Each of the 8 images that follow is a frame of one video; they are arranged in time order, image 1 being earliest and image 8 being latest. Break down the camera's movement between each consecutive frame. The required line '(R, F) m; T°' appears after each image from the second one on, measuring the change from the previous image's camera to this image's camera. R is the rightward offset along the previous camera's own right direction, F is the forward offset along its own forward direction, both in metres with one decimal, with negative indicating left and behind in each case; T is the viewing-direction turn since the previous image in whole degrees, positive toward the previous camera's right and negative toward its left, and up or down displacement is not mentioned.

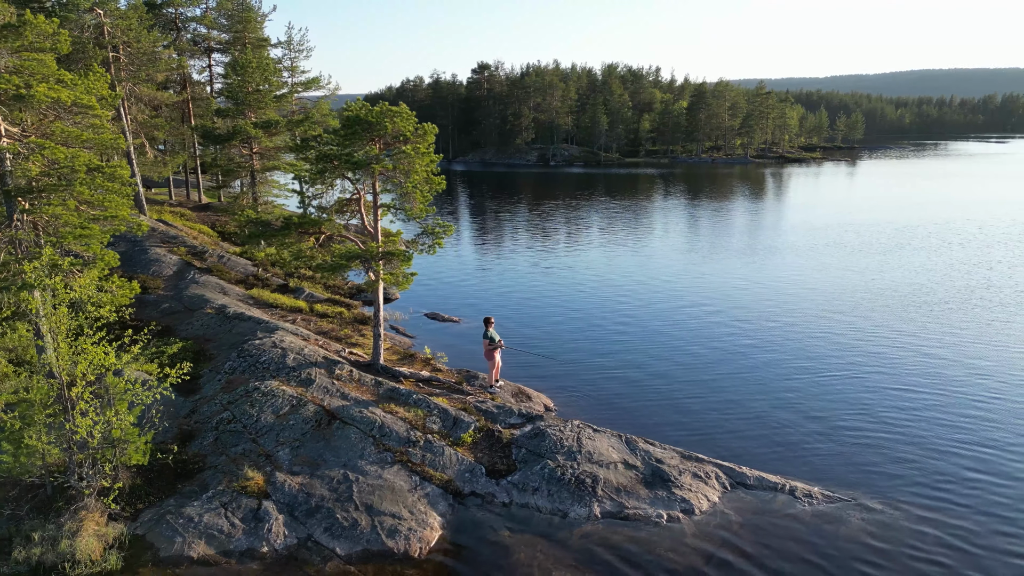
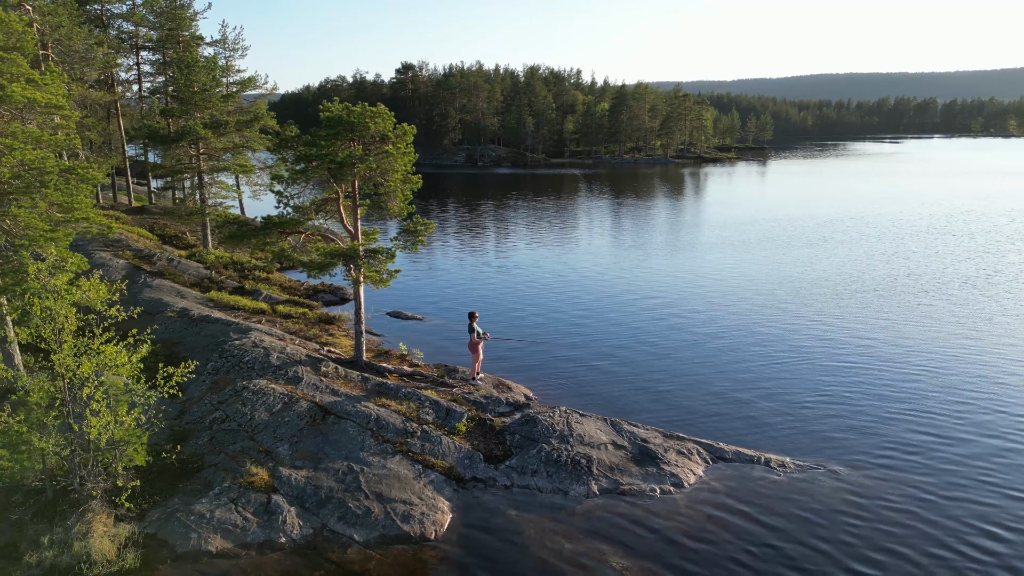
(-1.8, -0.8) m; +6°
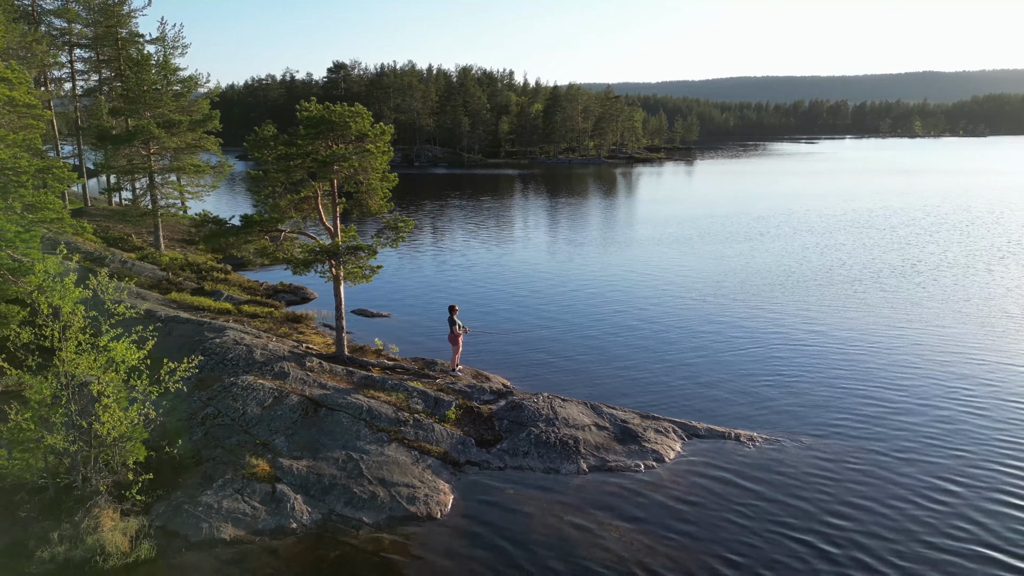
(-1.4, -0.9) m; +5°
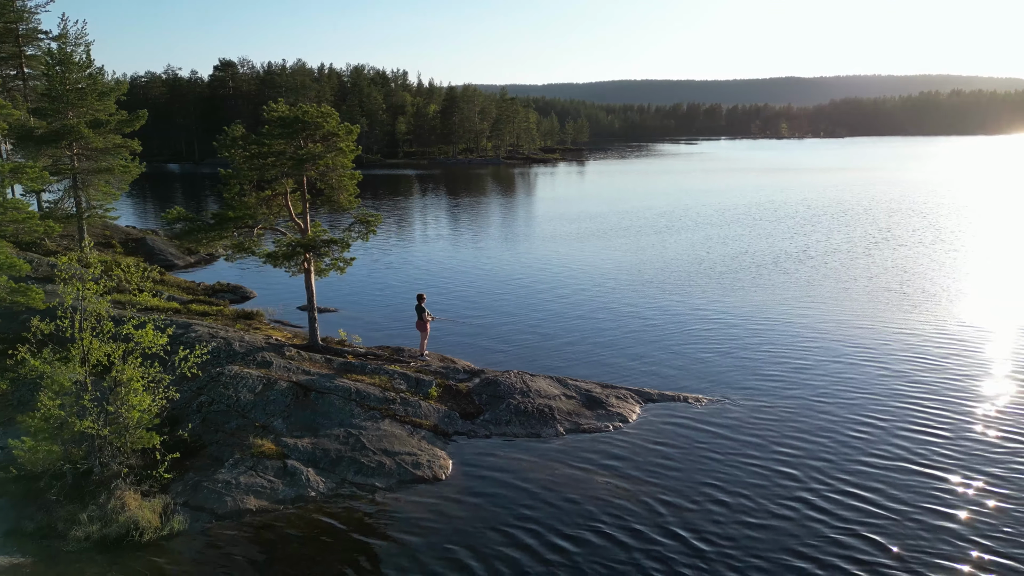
(-2.4, -1.9) m; +8°
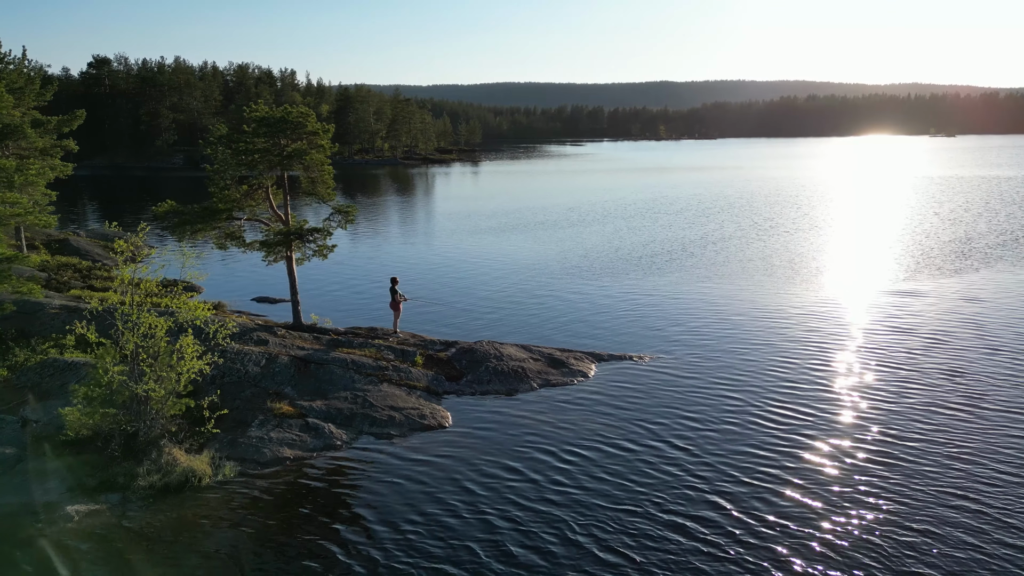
(-2.9, -3.2) m; +9°
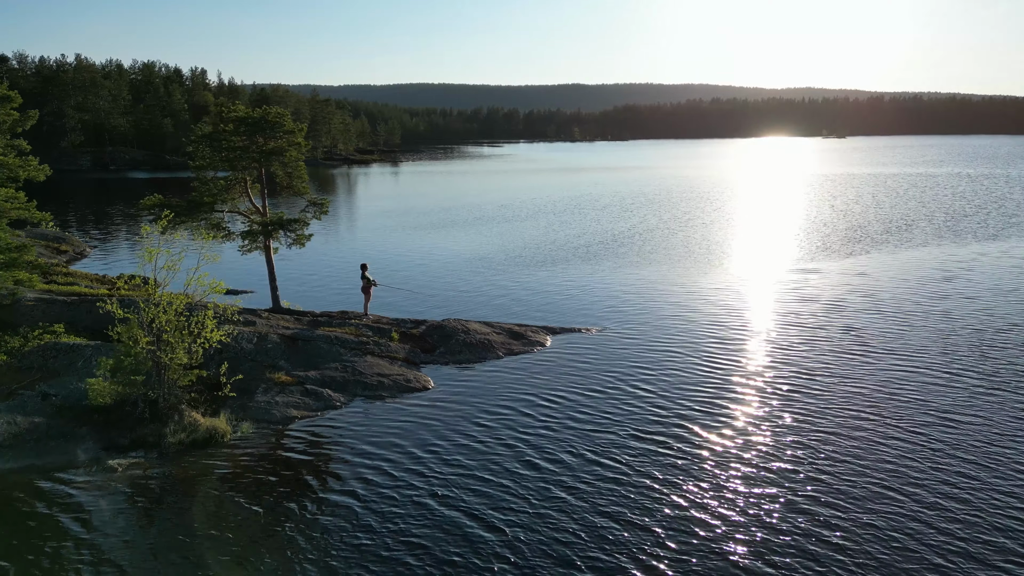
(-1.8, -3.2) m; +6°
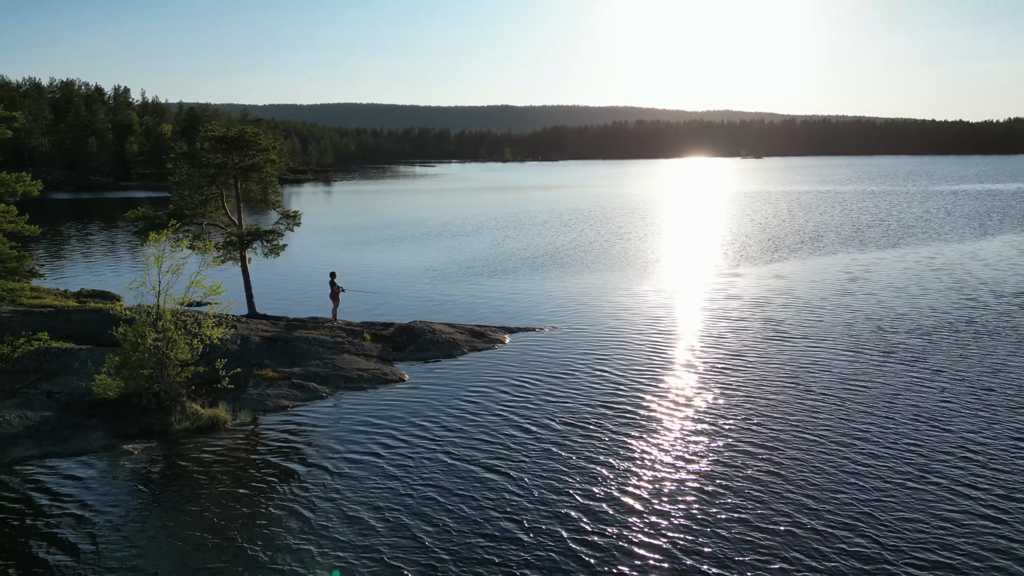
(-1.2, -2.9) m; +5°
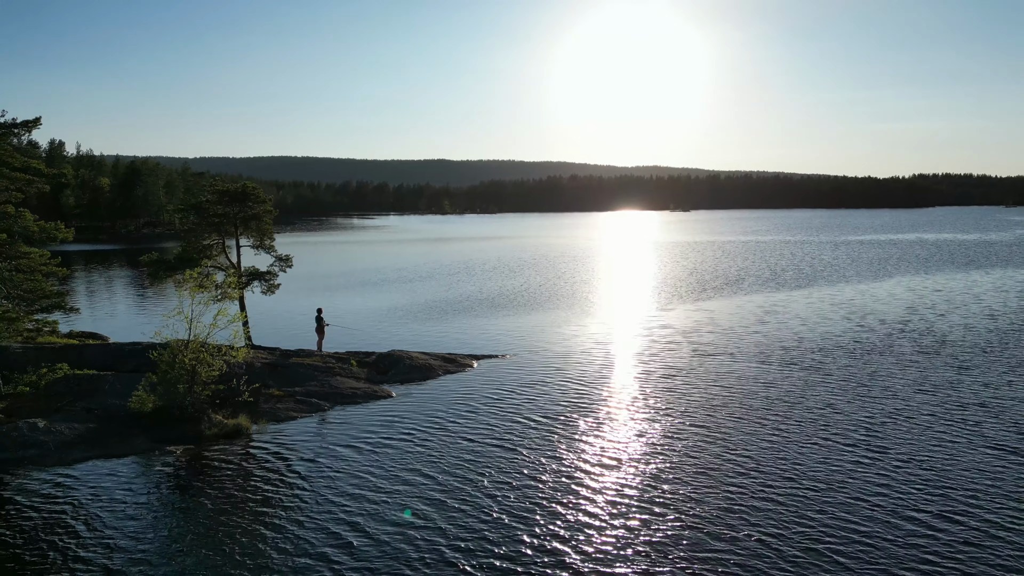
(-1.5, -5.0) m; +5°
